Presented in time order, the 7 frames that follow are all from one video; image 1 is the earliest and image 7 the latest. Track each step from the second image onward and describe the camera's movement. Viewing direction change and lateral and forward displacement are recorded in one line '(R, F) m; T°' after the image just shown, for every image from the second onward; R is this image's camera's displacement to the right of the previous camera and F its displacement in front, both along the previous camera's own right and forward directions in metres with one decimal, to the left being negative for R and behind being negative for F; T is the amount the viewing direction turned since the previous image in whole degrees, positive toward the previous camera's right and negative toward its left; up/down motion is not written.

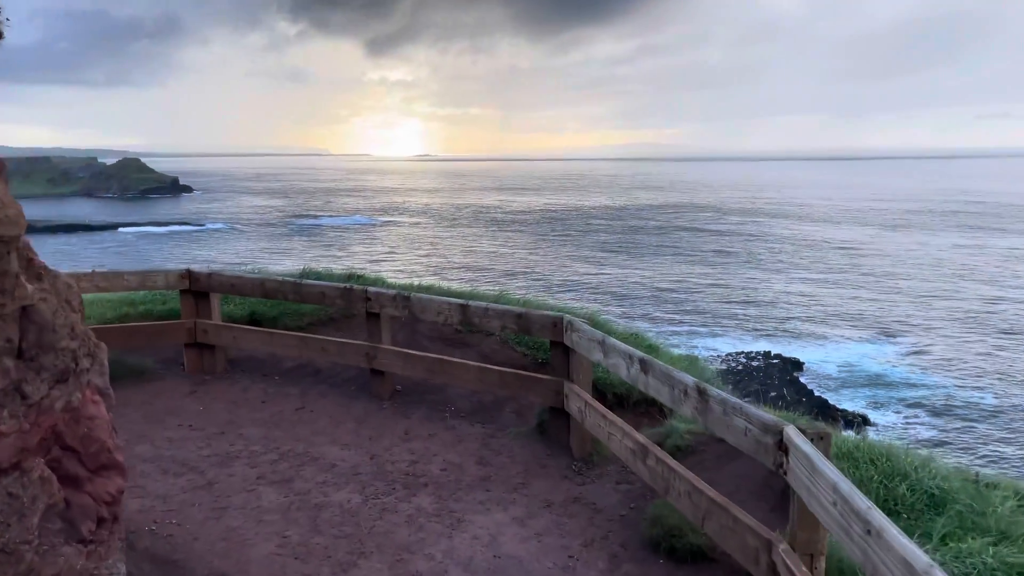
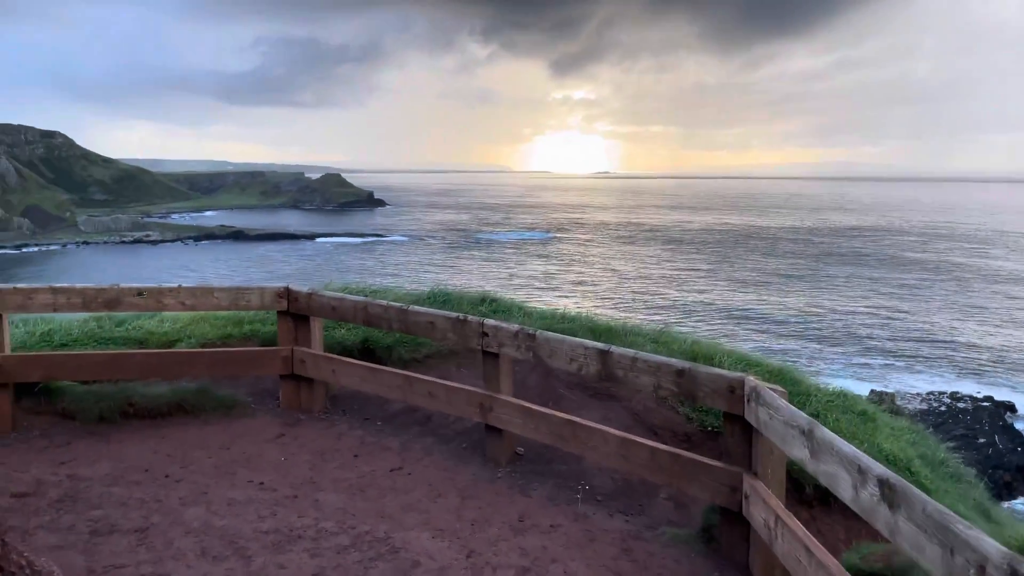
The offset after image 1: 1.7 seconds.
(+0.1, +1.5) m; -13°
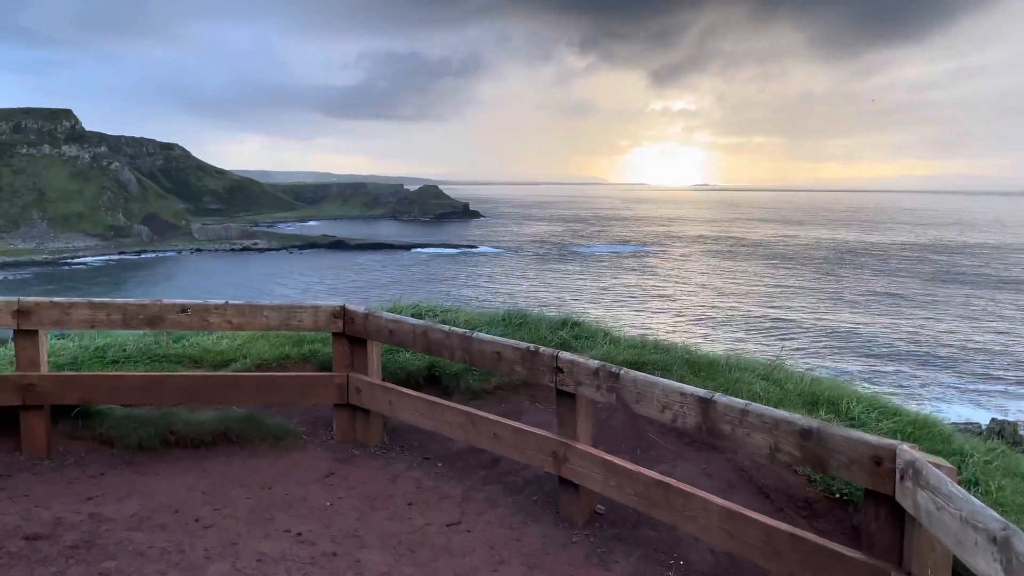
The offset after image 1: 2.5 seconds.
(+0.1, +0.7) m; -7°
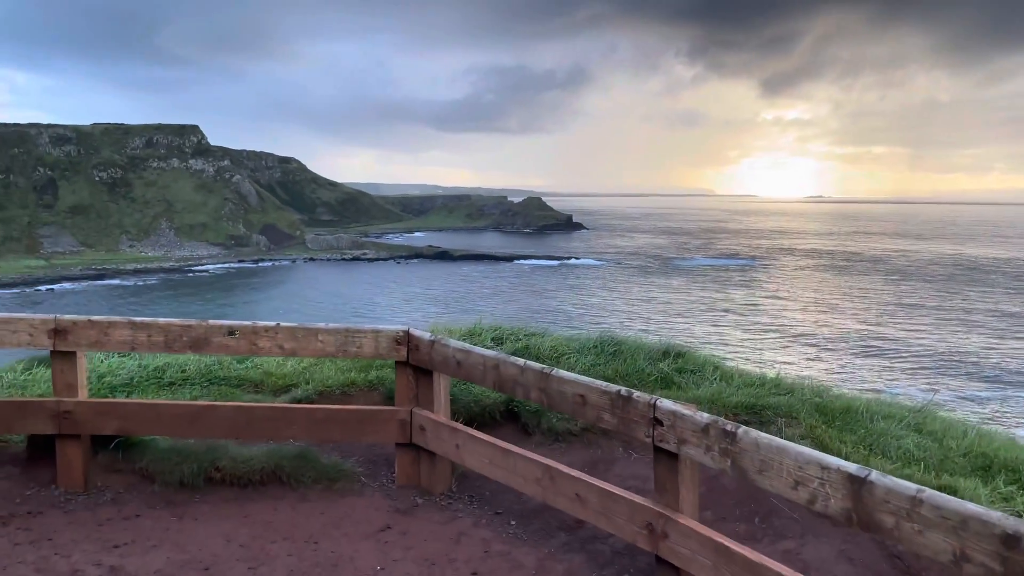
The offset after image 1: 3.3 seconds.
(+0.1, +0.7) m; -7°
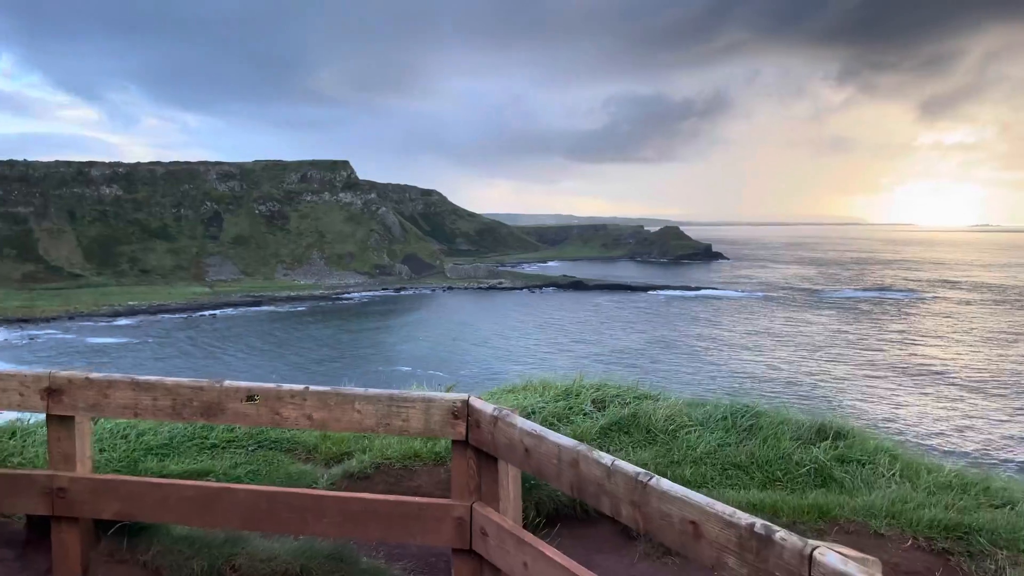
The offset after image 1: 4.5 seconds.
(+0.2, +1.1) m; -10°
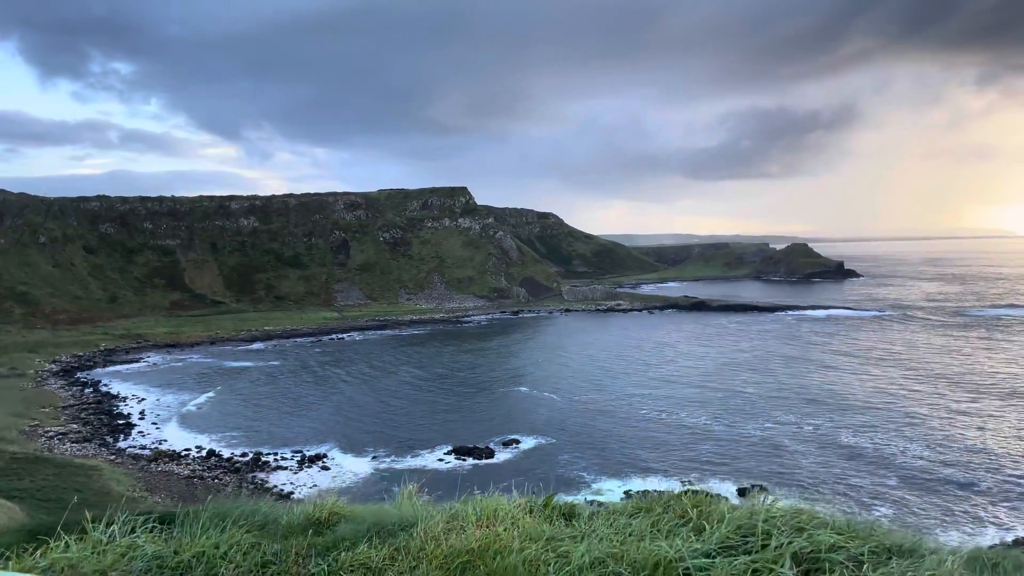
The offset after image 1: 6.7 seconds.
(-0.1, +1.9) m; -8°
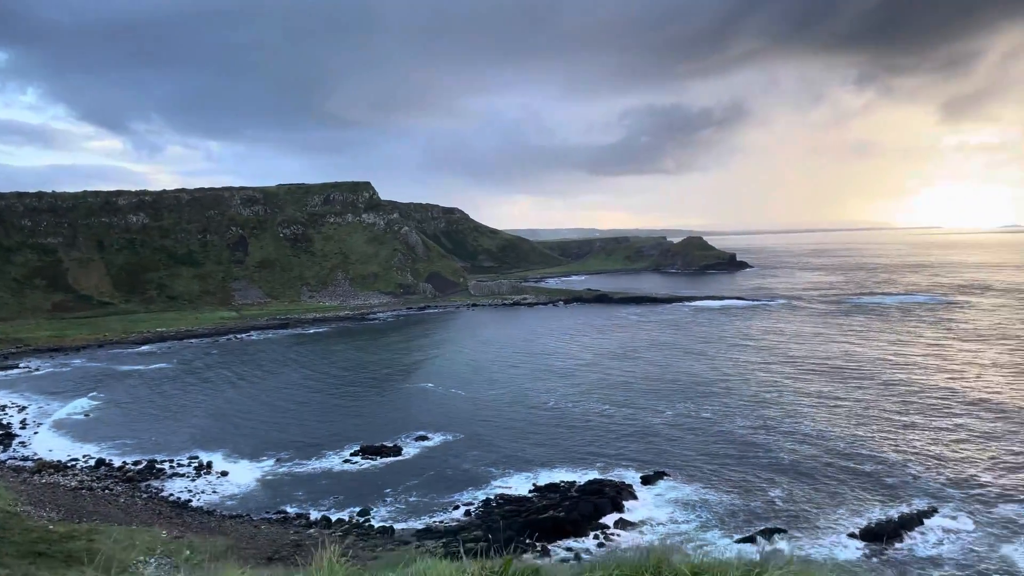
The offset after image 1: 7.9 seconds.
(+0.4, -0.4) m; +7°
